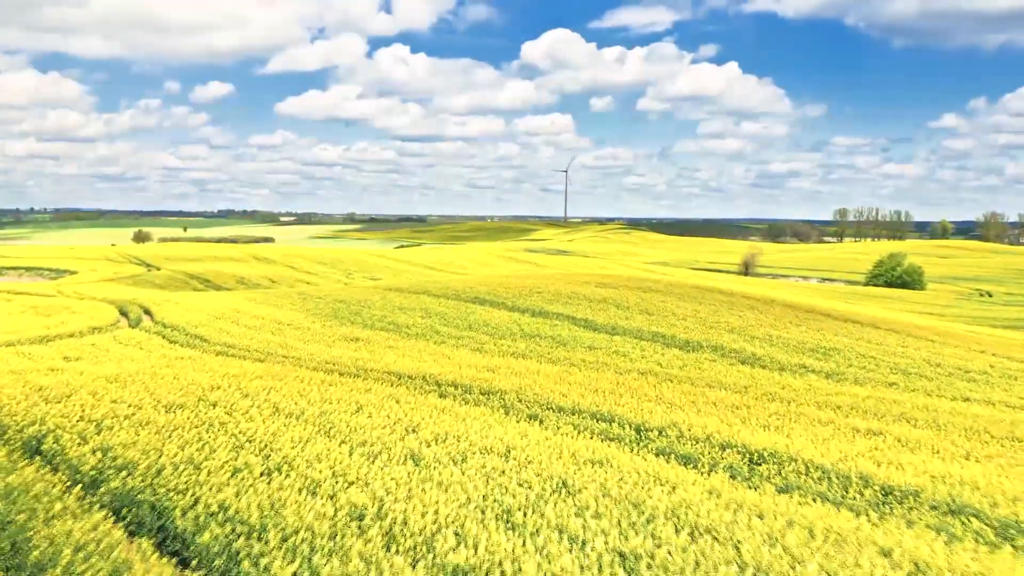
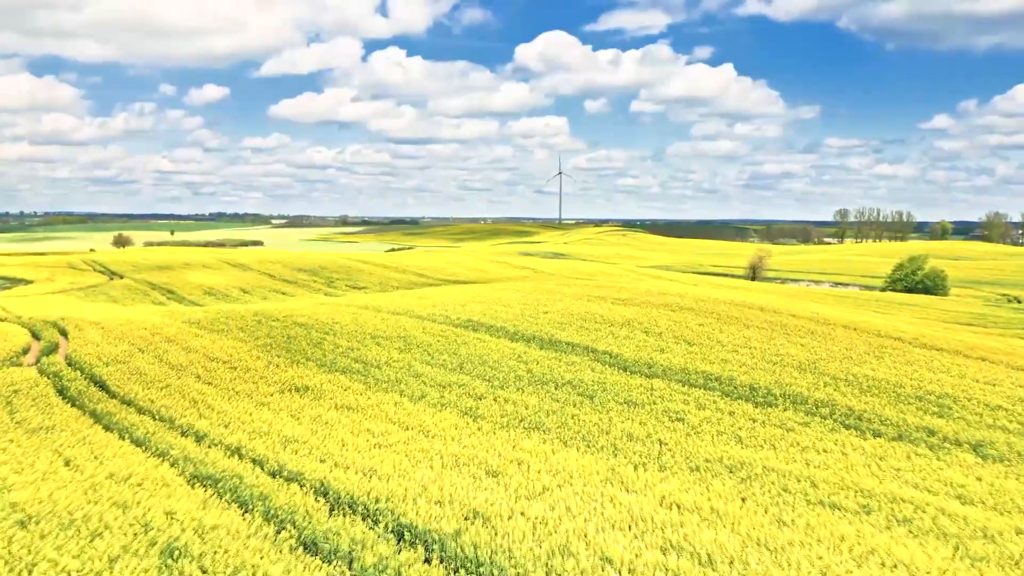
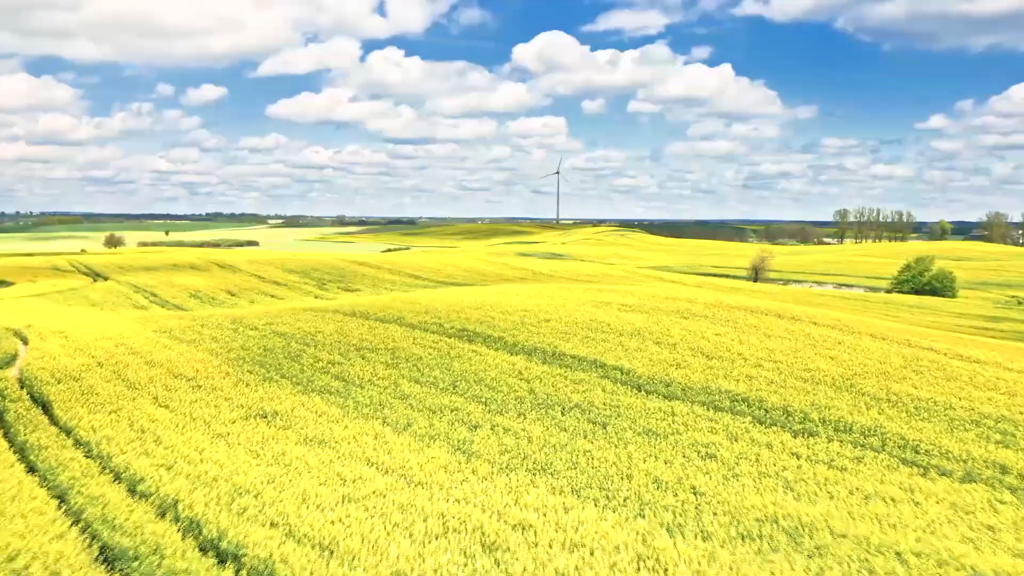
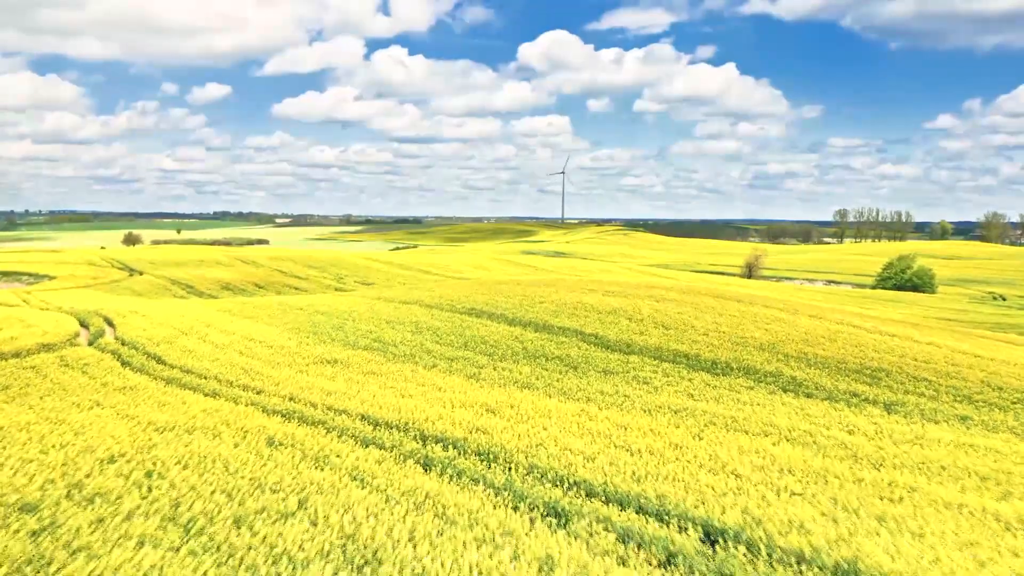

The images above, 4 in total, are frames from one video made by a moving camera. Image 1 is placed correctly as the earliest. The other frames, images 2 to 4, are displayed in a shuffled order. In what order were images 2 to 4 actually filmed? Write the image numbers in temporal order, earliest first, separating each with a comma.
4, 2, 3
